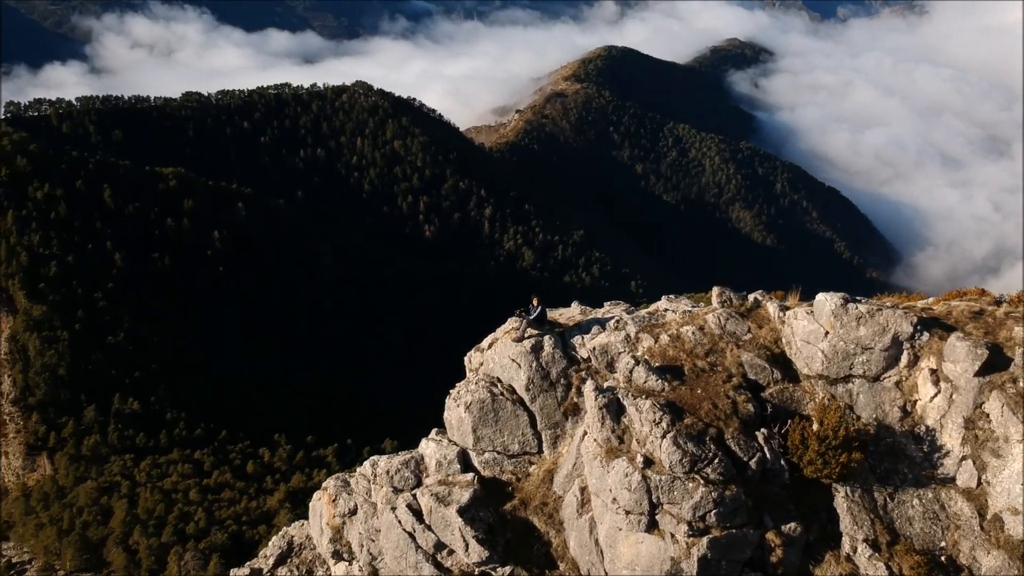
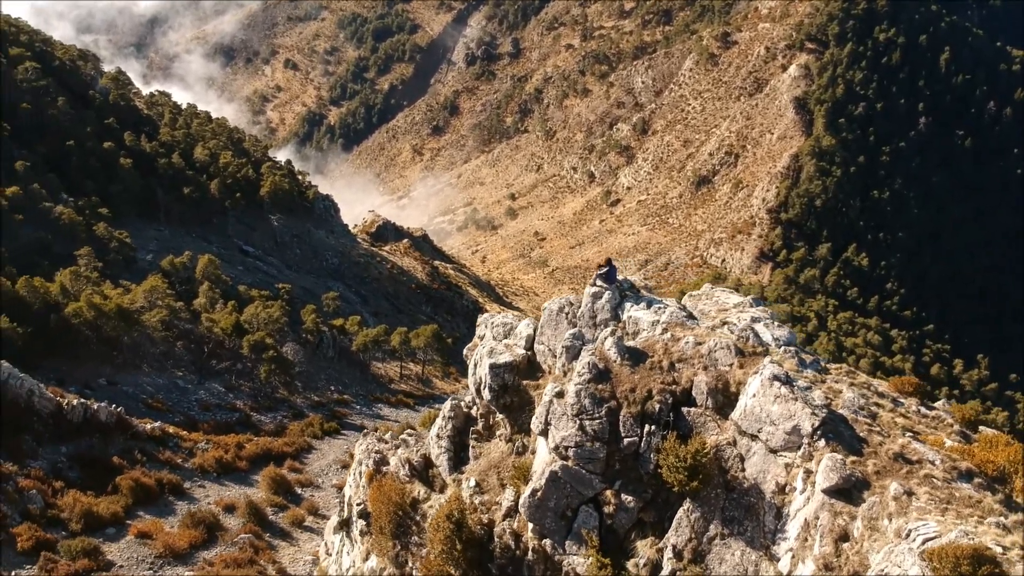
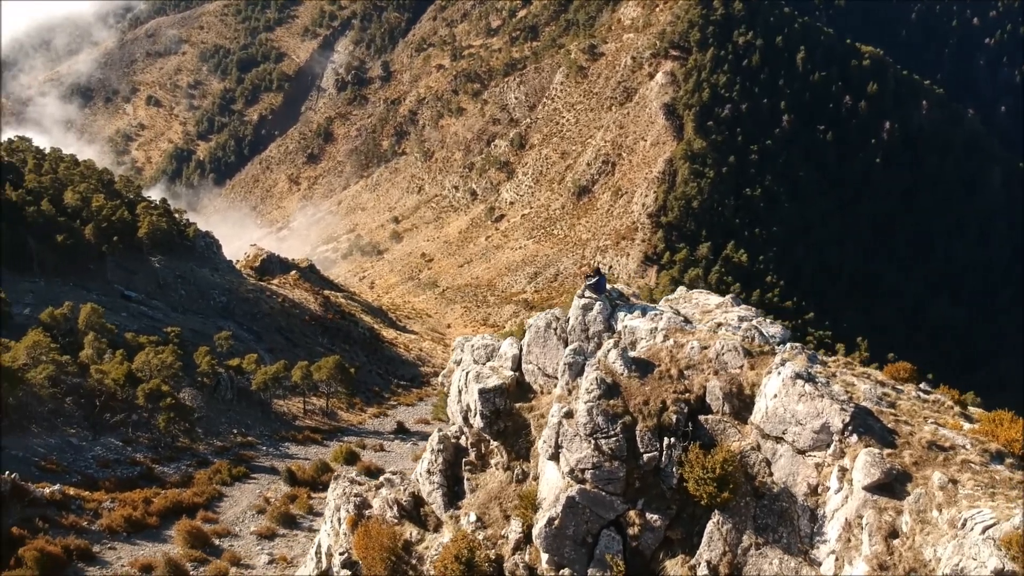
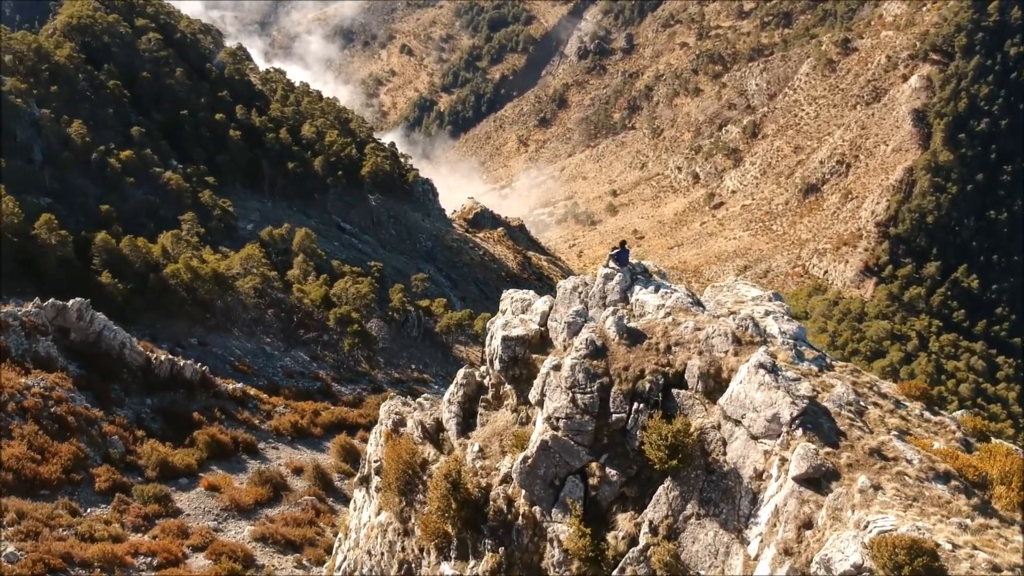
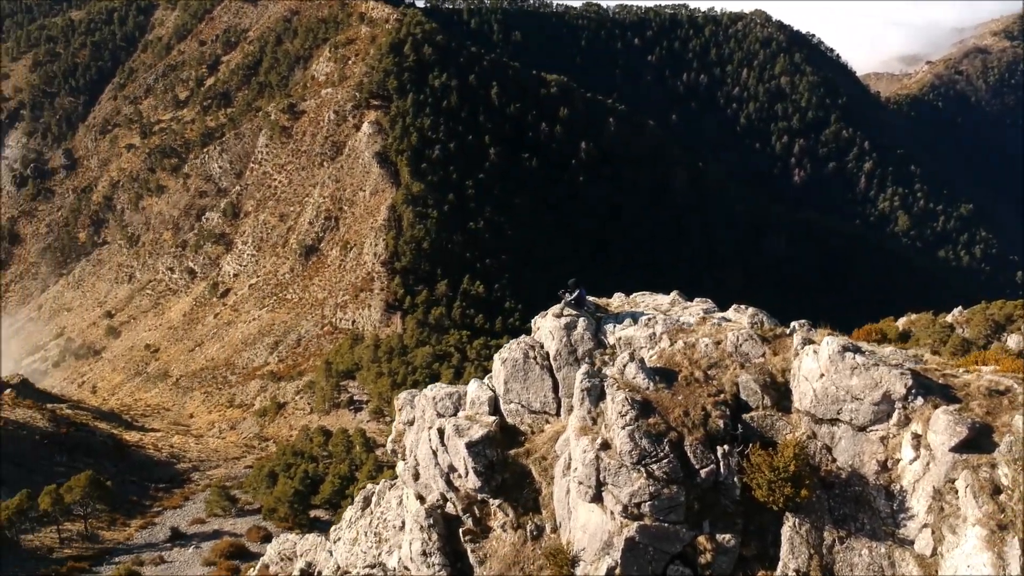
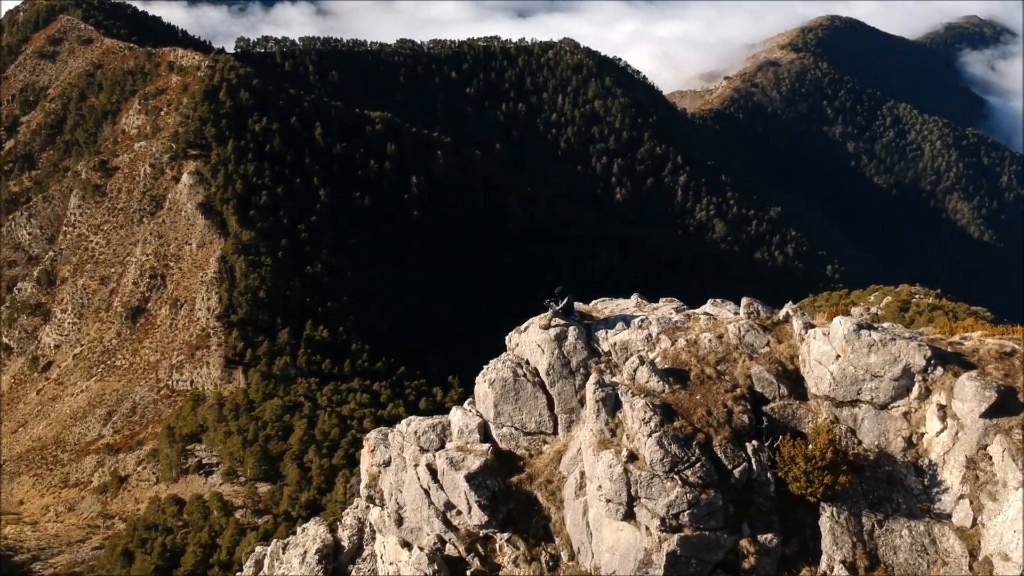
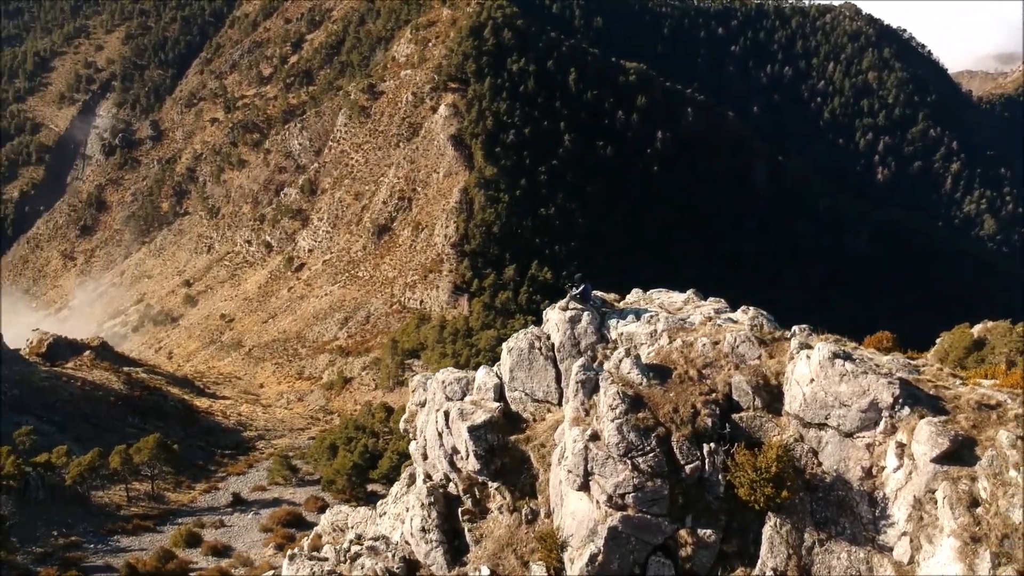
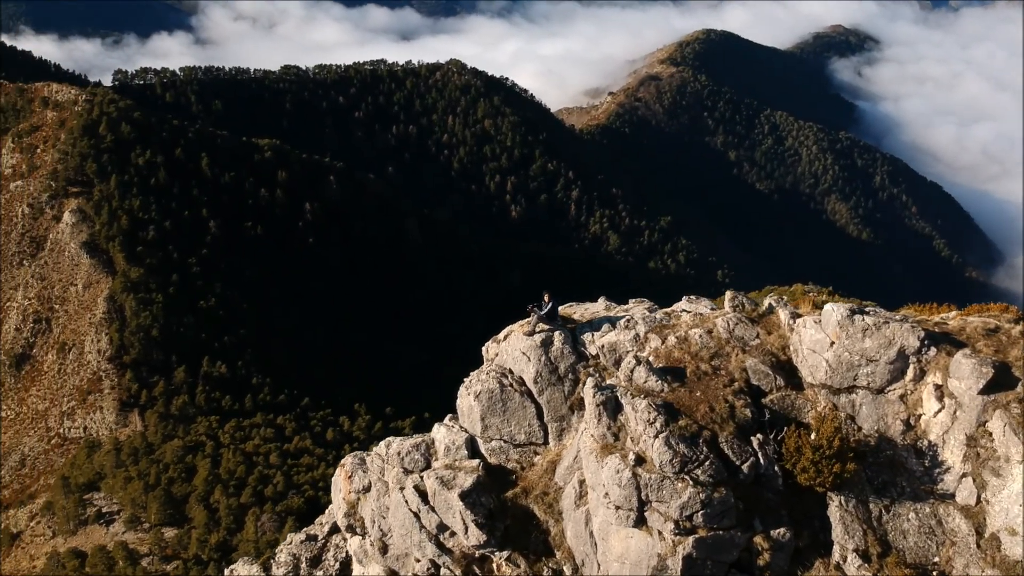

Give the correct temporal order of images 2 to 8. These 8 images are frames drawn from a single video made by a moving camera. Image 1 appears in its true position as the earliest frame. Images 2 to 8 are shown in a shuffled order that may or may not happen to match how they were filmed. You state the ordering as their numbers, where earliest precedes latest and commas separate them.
8, 6, 5, 7, 3, 2, 4
